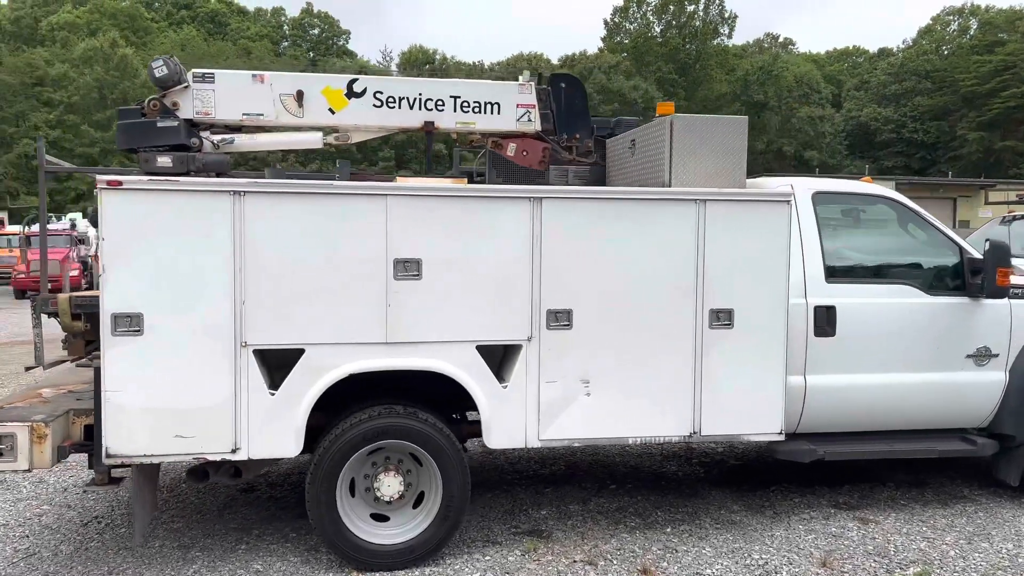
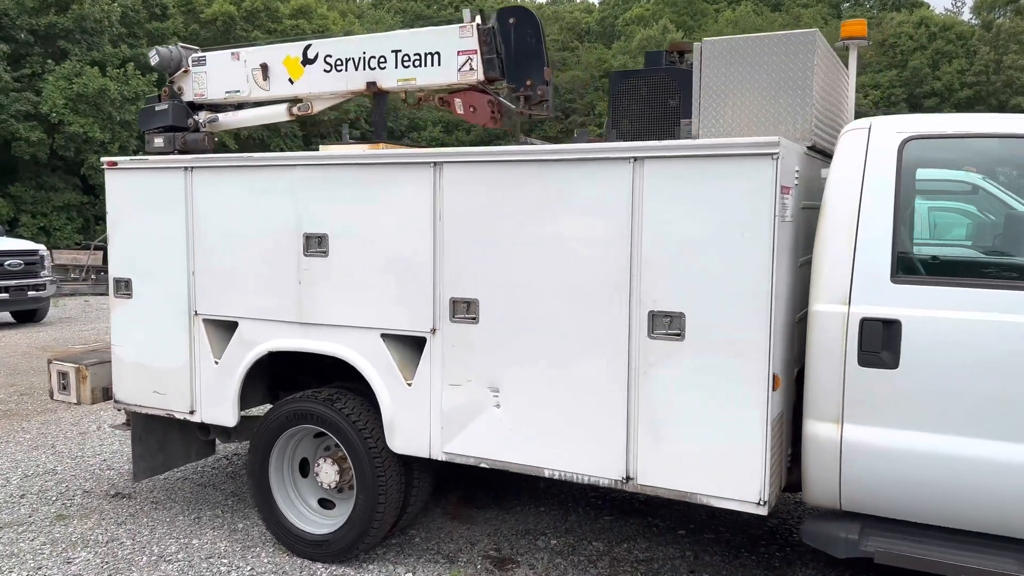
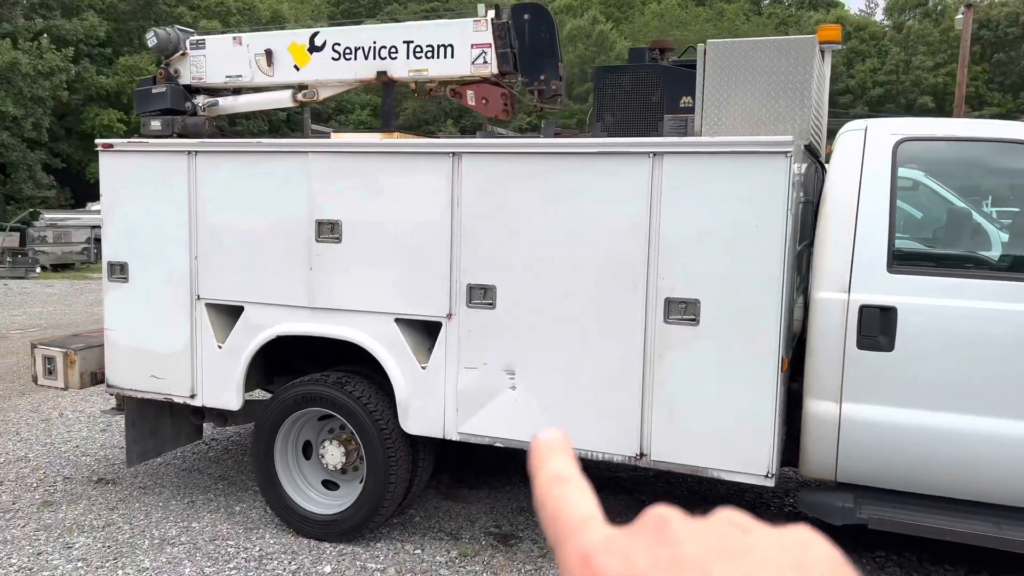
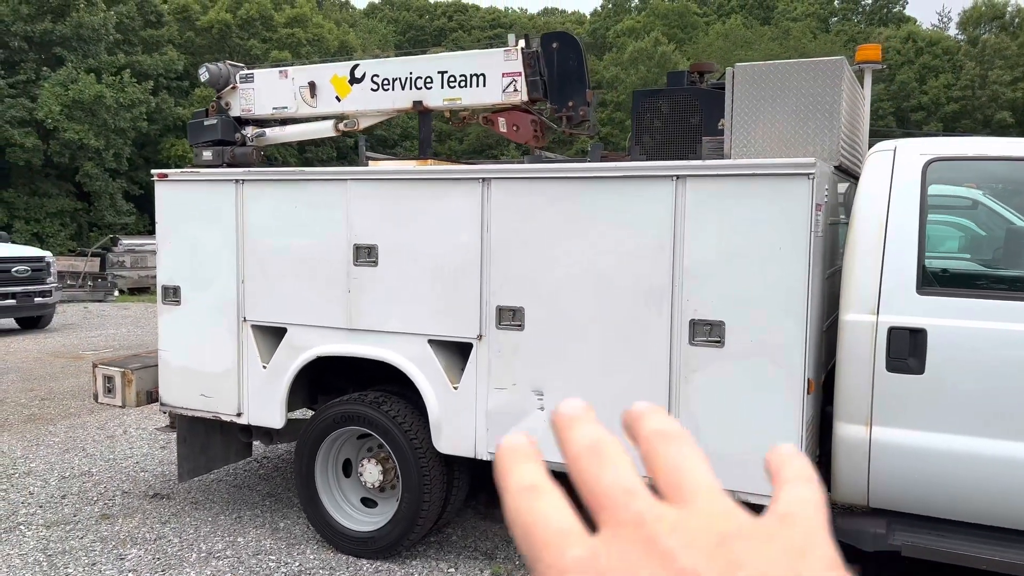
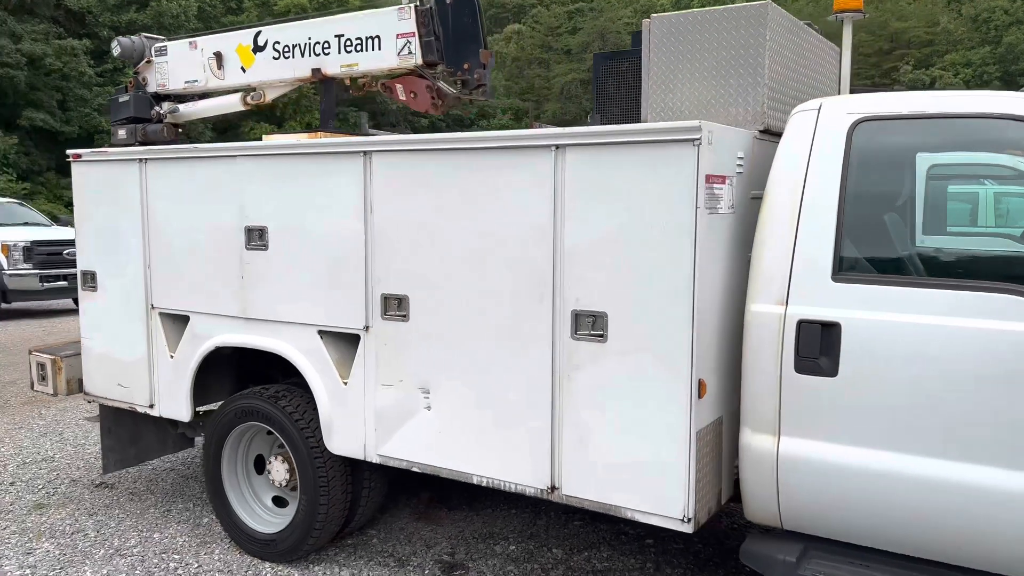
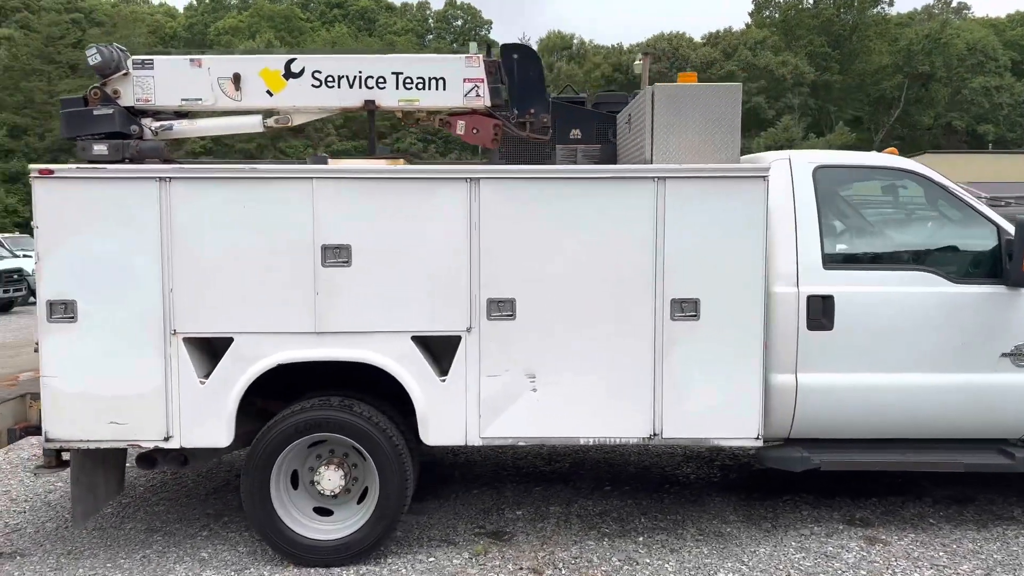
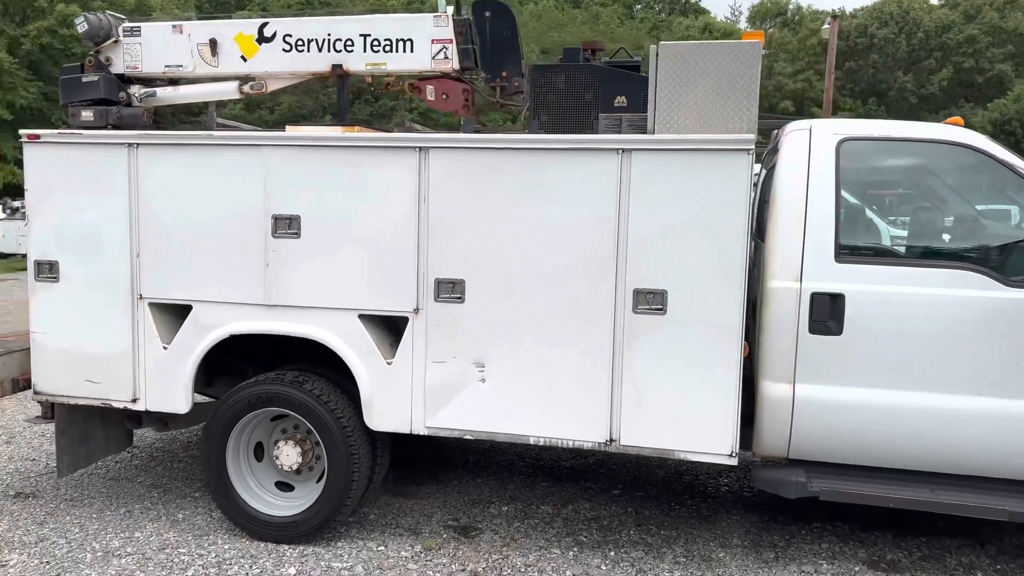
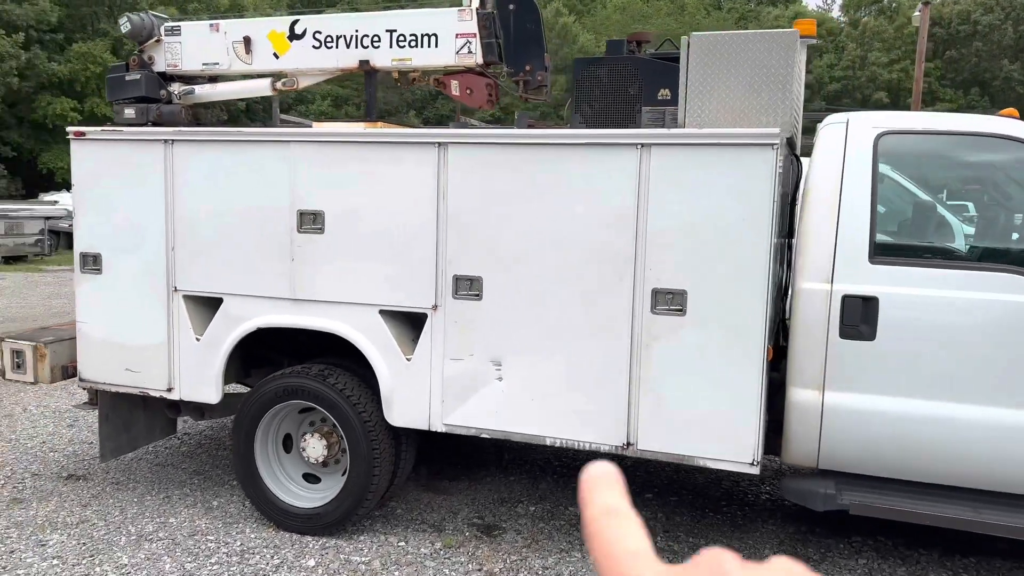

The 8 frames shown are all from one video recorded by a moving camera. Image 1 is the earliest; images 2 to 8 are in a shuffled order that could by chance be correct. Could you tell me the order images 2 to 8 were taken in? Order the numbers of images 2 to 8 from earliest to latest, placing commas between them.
6, 7, 8, 3, 4, 2, 5
